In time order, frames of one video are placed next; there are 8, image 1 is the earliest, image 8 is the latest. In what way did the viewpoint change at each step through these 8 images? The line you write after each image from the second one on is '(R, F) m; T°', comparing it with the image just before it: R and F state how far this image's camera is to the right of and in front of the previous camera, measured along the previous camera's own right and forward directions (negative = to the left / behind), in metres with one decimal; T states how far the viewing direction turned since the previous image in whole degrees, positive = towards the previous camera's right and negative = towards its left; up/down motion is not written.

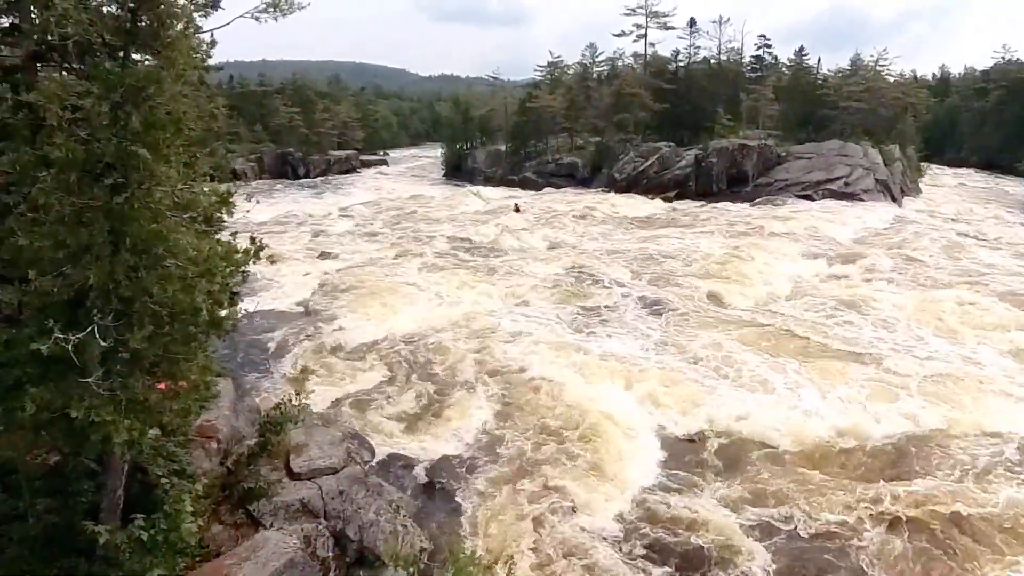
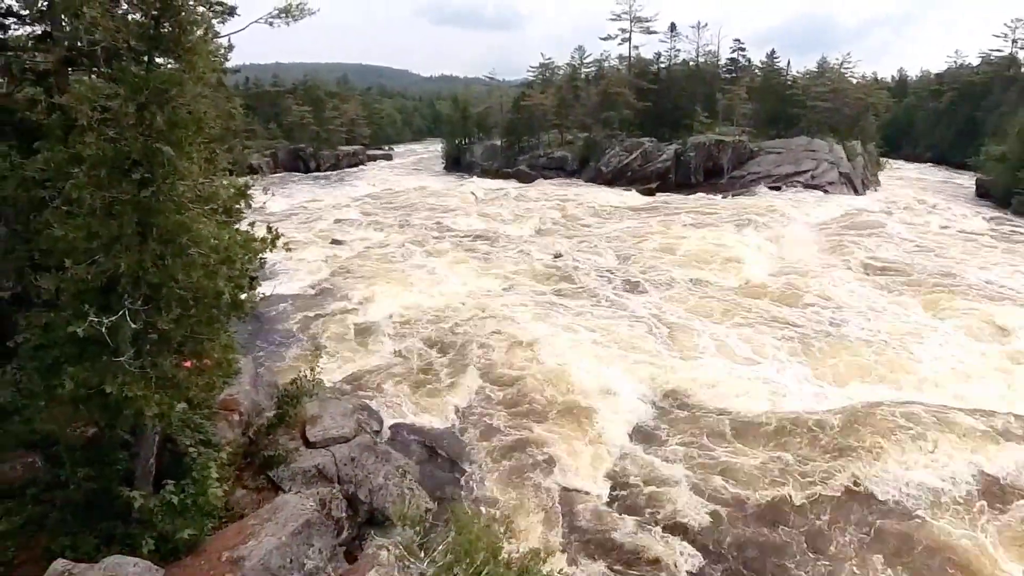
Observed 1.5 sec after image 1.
(0.0, -0.5) m; 0°
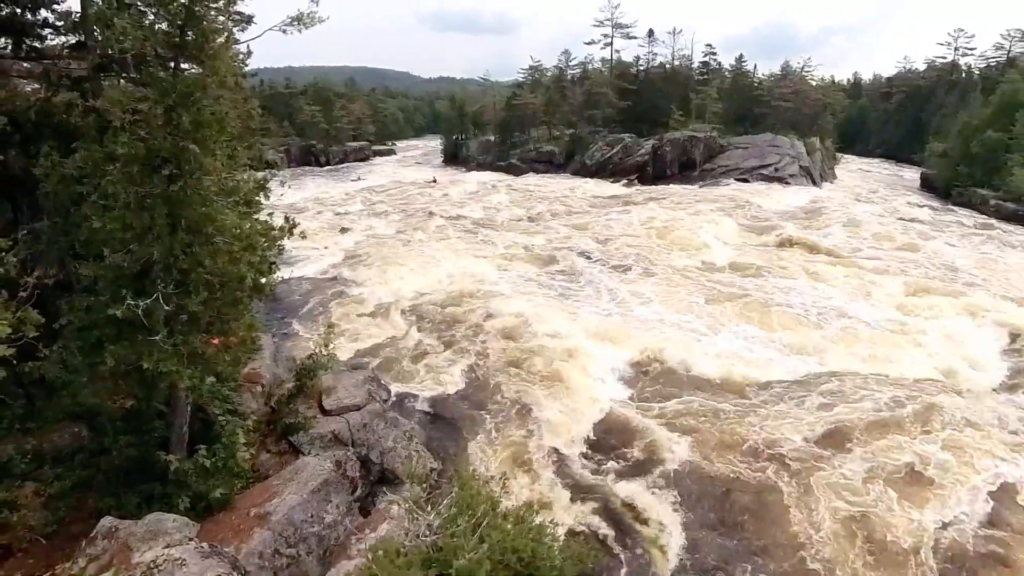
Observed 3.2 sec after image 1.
(0.0, -0.7) m; +1°
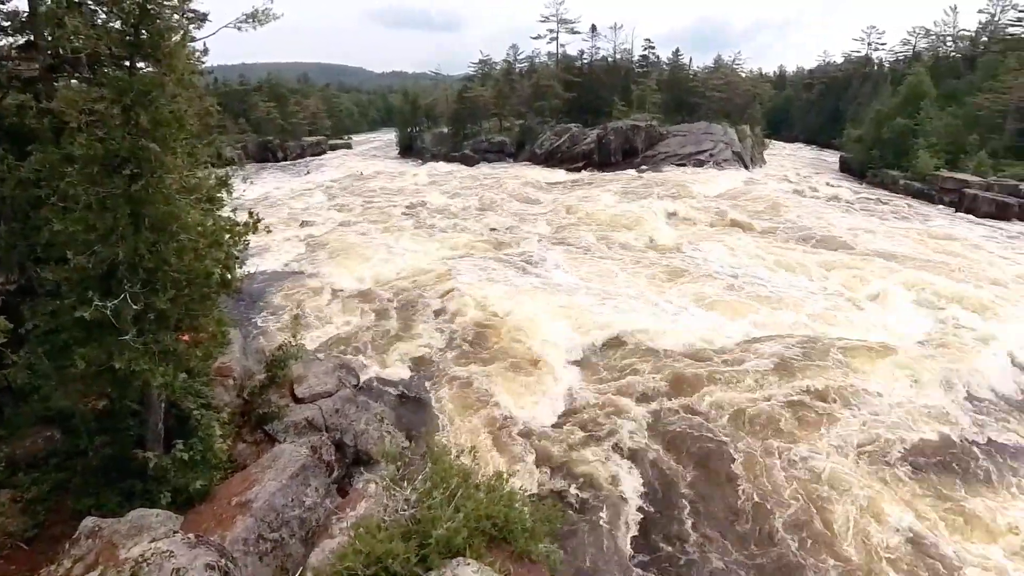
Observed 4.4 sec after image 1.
(-0.3, -0.4) m; +5°
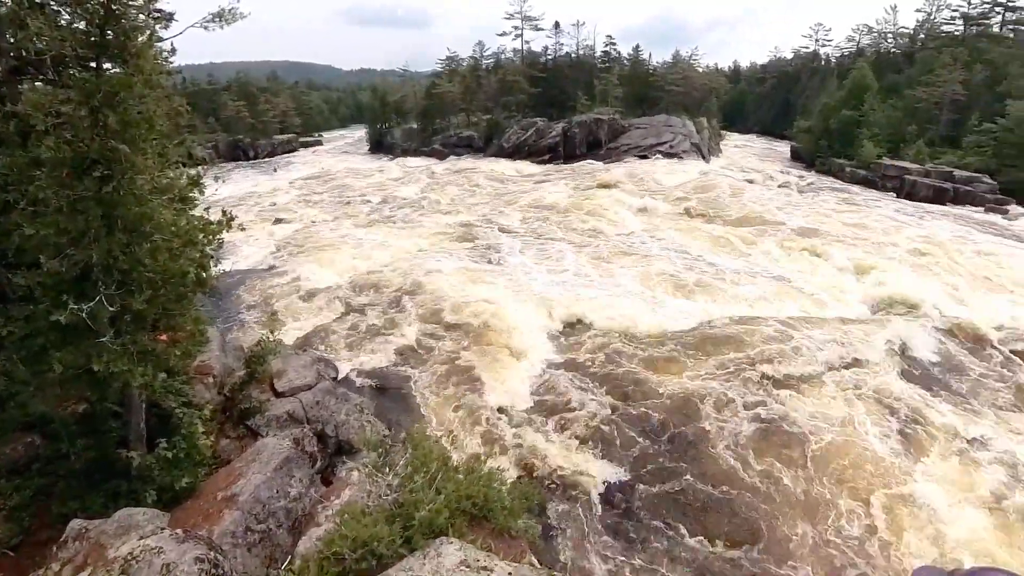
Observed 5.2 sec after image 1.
(-0.2, -0.3) m; +4°
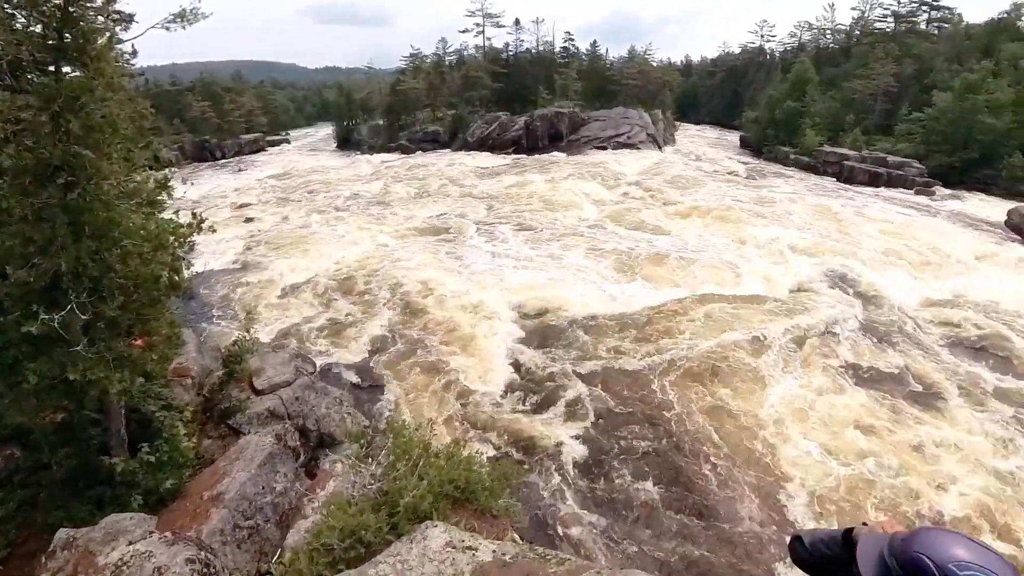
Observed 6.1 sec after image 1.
(-0.4, -0.3) m; +5°
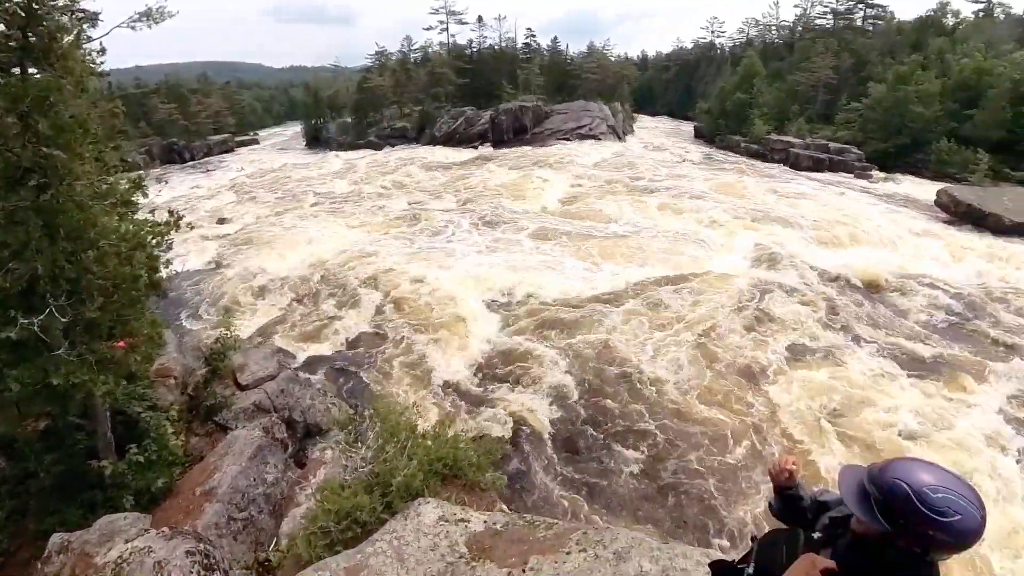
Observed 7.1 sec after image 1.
(-0.3, -0.3) m; +5°
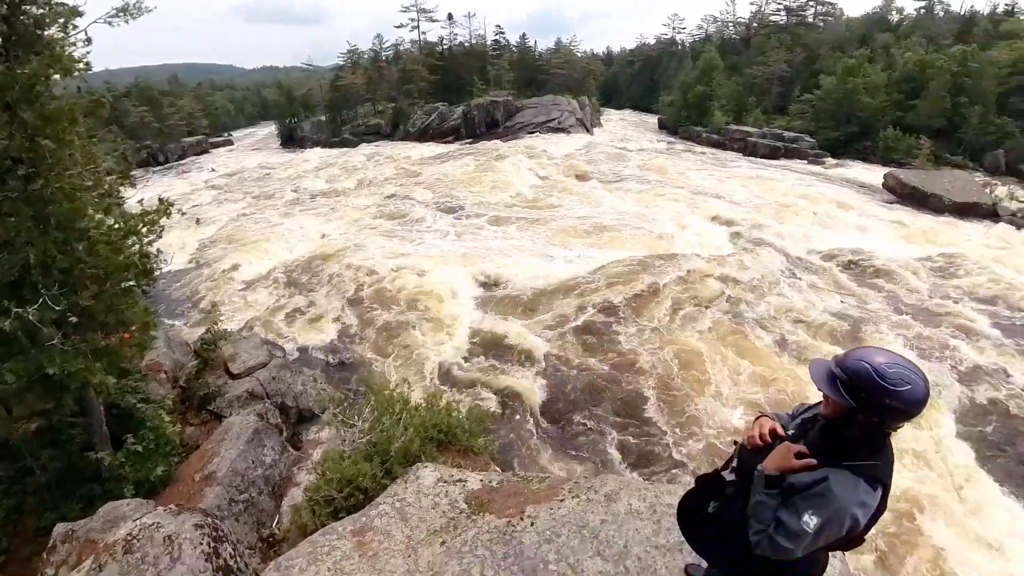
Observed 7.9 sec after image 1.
(-0.1, -0.4) m; +2°
